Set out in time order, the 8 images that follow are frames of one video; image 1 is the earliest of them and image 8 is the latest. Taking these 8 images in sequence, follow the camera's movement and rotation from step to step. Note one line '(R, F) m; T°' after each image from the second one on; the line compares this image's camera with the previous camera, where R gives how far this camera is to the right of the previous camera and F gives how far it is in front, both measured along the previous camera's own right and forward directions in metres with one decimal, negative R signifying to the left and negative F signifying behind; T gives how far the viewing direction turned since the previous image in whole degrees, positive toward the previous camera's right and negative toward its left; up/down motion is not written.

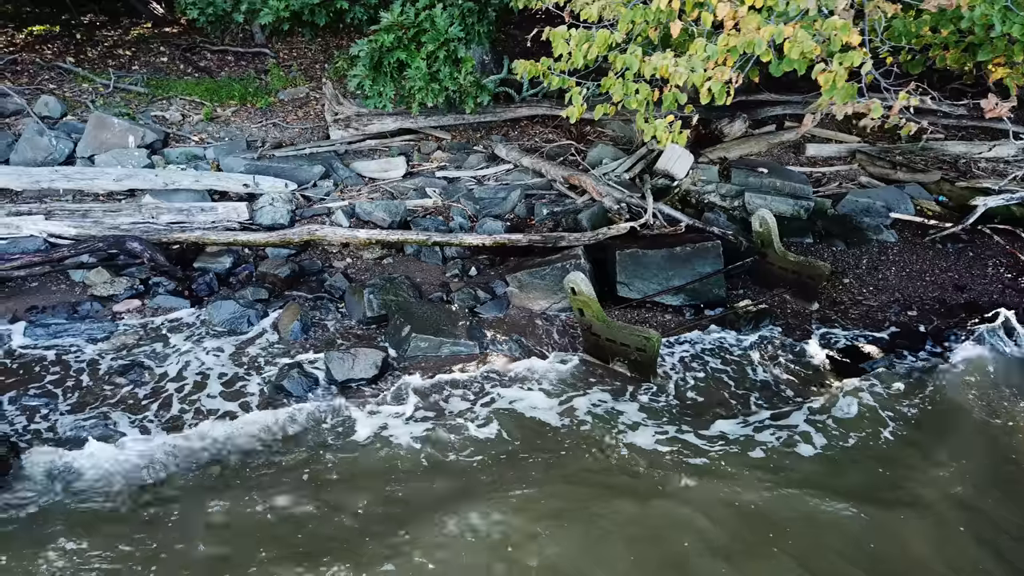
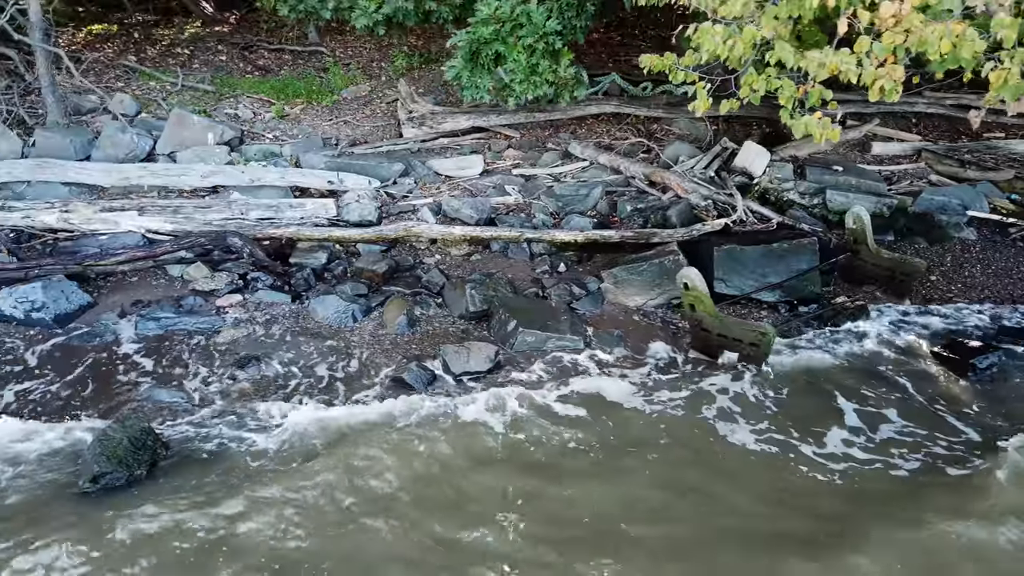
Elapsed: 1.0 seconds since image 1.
(-0.8, -0.1) m; -1°
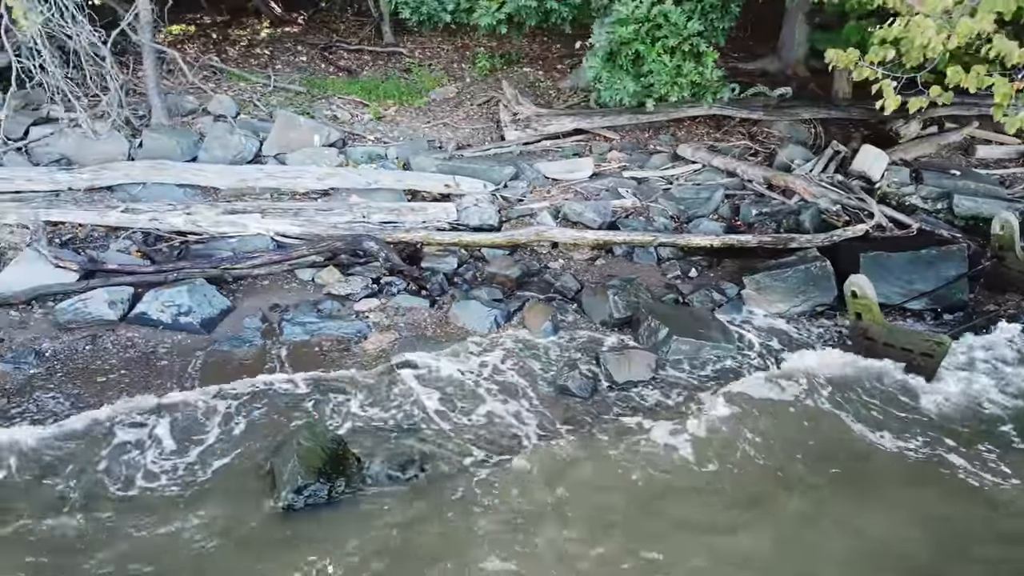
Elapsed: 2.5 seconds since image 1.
(-1.1, +0.1) m; -1°
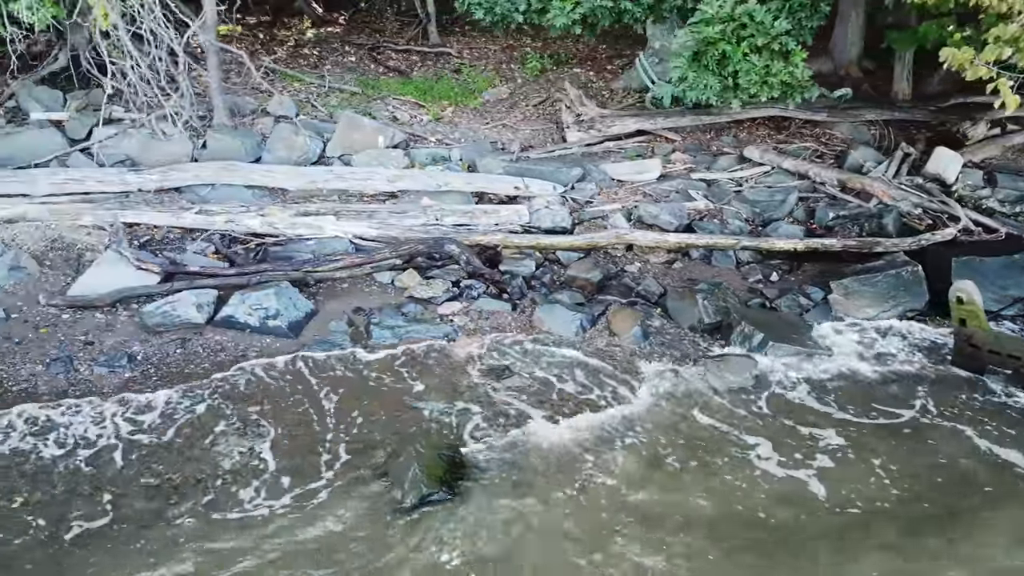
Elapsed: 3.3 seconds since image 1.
(-0.7, +0.1) m; -1°
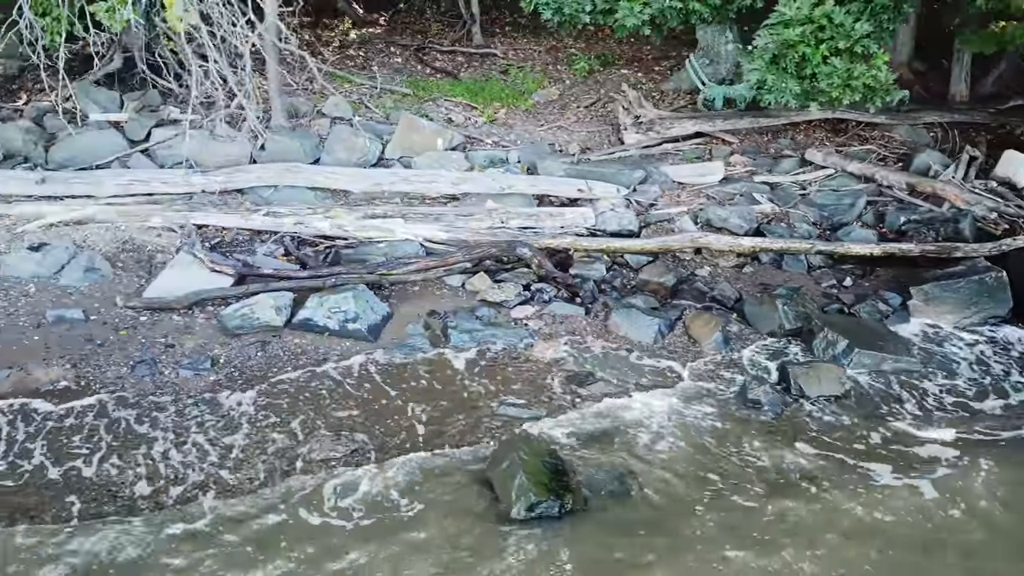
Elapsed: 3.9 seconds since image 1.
(-0.5, +0.1) m; -1°
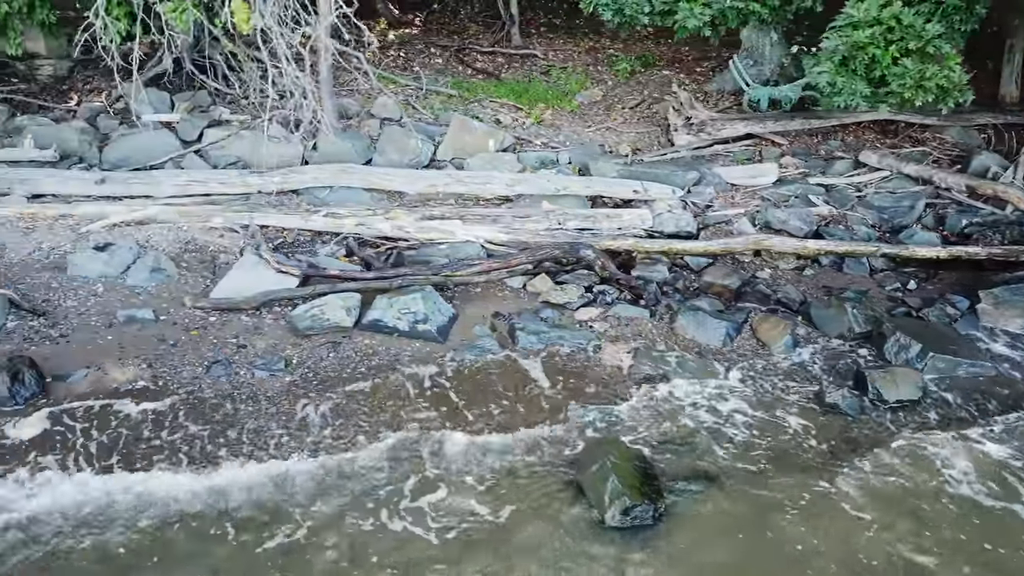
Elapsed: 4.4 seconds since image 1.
(-0.5, 0.0) m; -1°
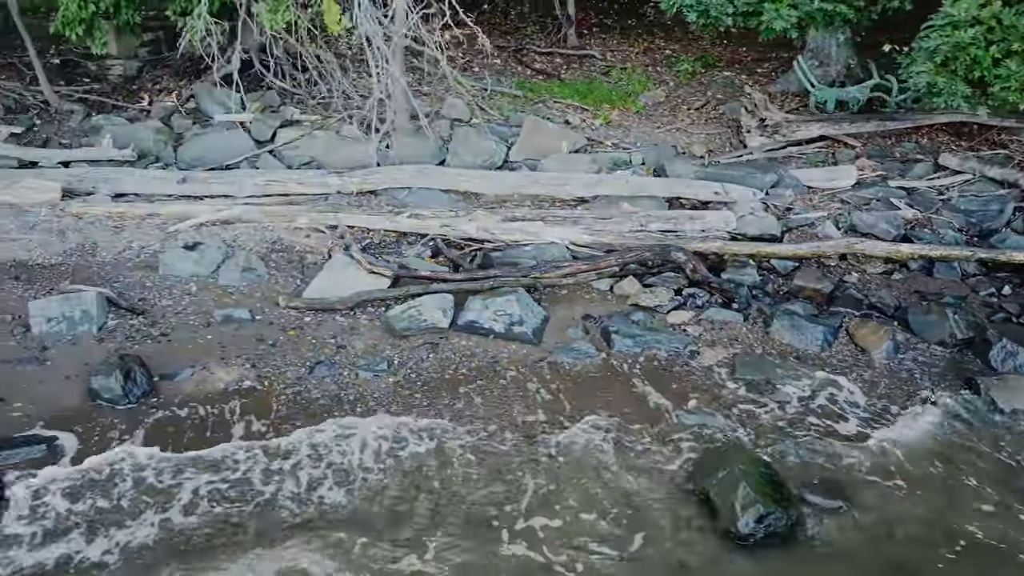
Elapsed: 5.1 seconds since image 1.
(-0.6, 0.0) m; -1°
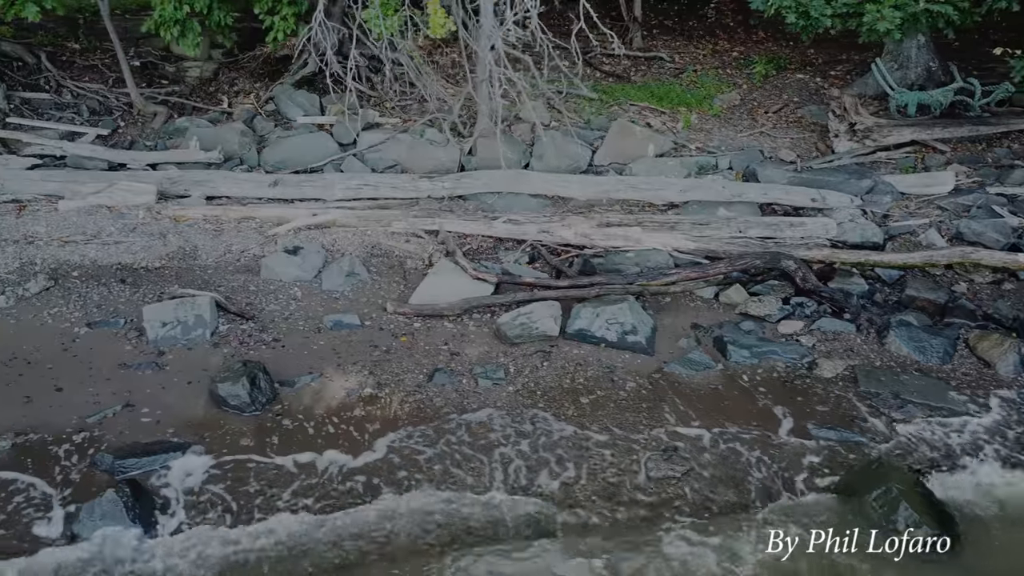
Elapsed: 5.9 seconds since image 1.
(-0.7, +0.1) m; -2°
